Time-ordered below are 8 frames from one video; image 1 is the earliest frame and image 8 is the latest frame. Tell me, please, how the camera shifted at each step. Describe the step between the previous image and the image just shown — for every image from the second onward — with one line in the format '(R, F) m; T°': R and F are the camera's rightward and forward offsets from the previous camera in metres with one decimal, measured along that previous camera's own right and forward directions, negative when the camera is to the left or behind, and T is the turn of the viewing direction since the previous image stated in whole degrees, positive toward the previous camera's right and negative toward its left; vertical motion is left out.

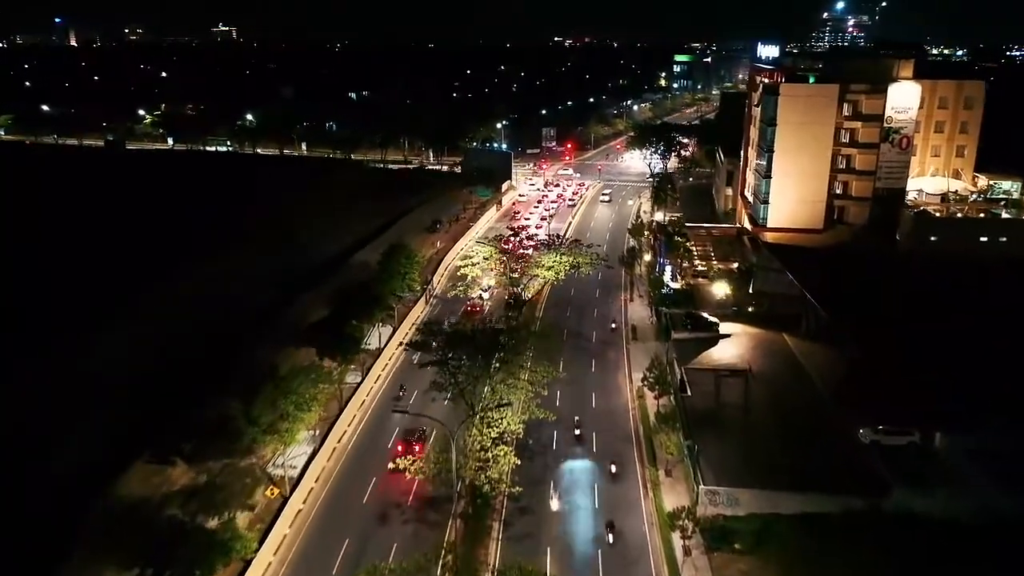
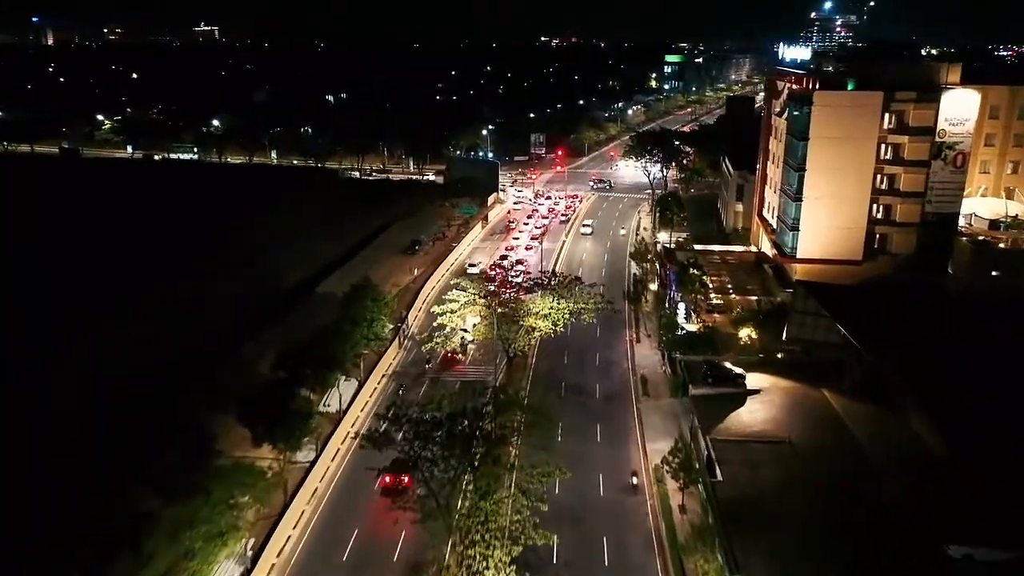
(0.0, +7.8) m; +1°
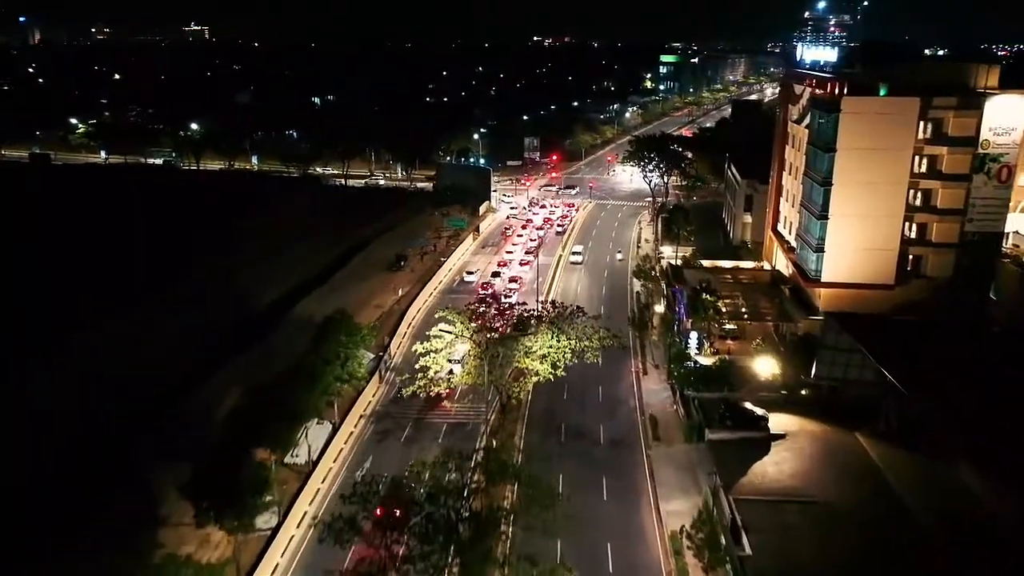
(0.0, +4.7) m; 0°
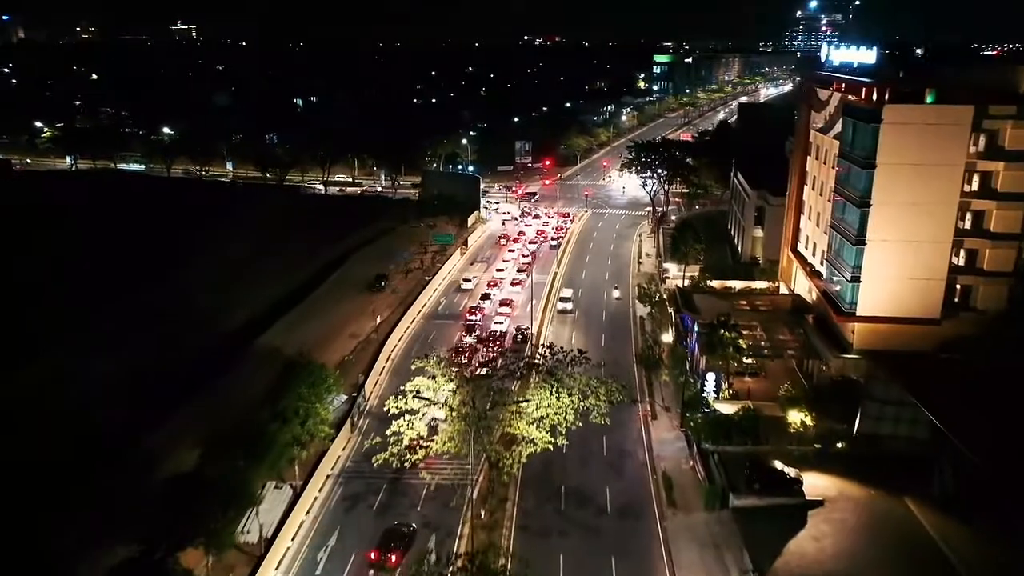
(0.0, +5.3) m; +1°
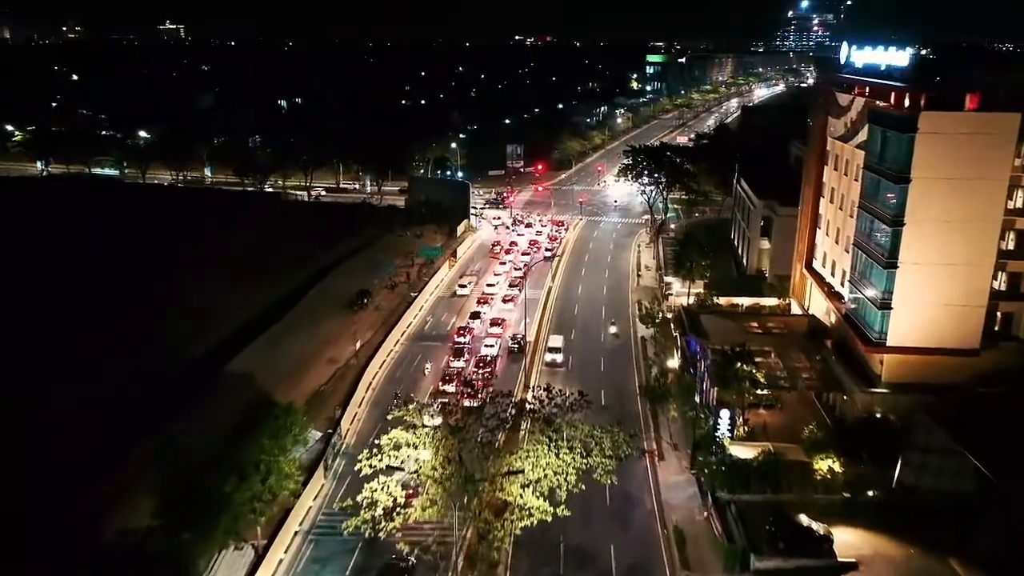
(0.0, +3.8) m; +1°
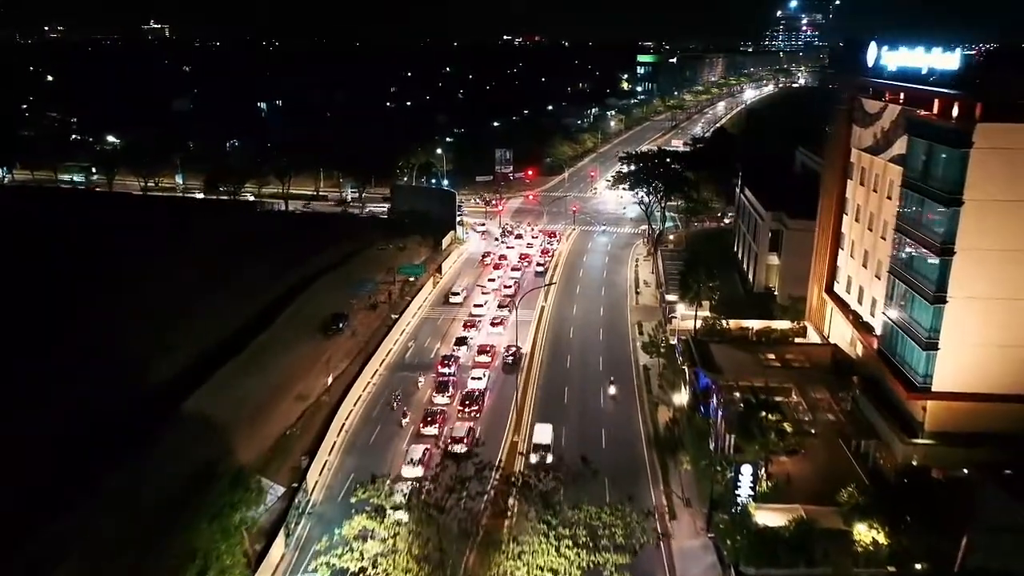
(0.0, +4.4) m; +1°
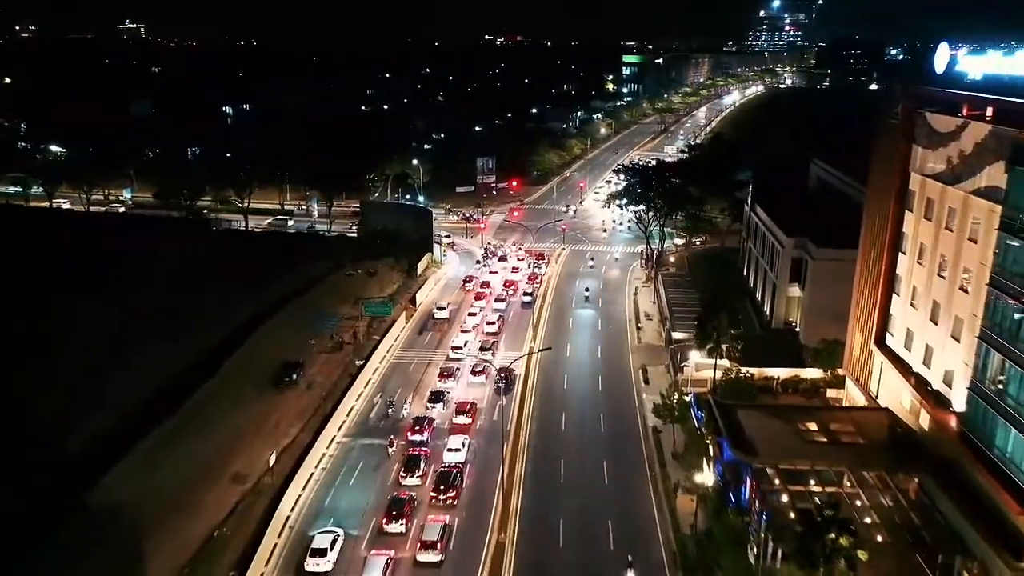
(0.0, +7.2) m; +1°
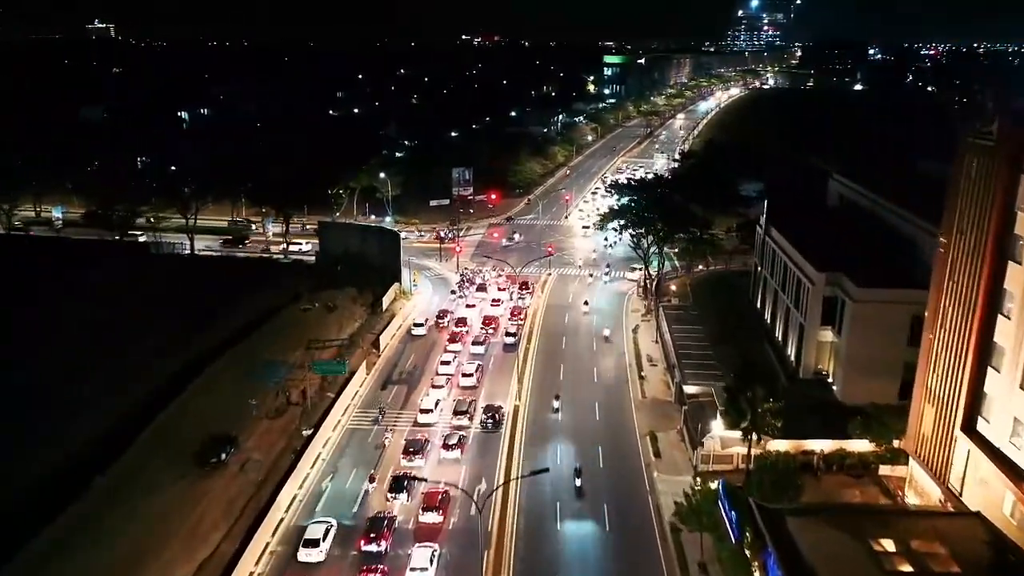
(0.0, +7.8) m; +1°
